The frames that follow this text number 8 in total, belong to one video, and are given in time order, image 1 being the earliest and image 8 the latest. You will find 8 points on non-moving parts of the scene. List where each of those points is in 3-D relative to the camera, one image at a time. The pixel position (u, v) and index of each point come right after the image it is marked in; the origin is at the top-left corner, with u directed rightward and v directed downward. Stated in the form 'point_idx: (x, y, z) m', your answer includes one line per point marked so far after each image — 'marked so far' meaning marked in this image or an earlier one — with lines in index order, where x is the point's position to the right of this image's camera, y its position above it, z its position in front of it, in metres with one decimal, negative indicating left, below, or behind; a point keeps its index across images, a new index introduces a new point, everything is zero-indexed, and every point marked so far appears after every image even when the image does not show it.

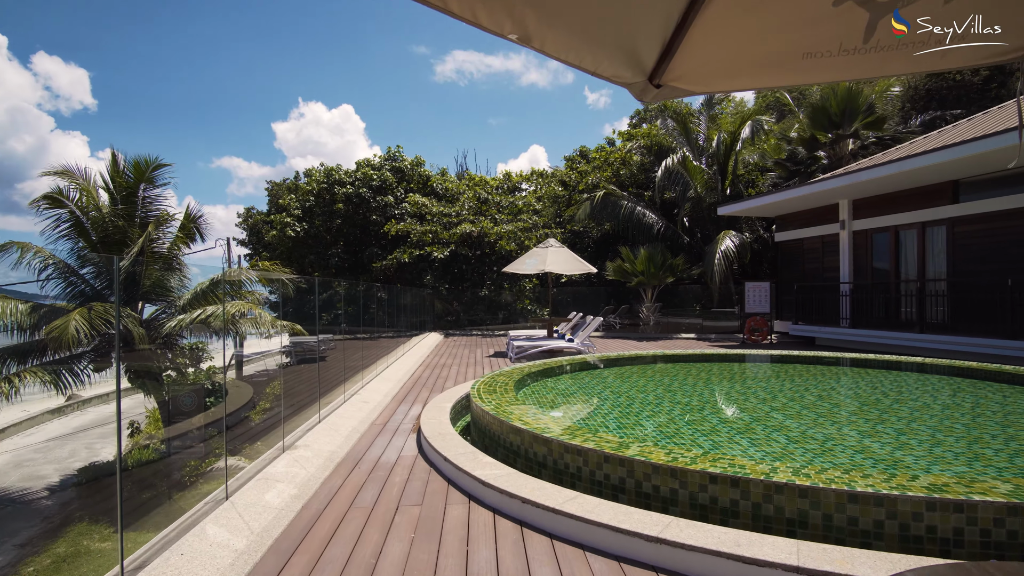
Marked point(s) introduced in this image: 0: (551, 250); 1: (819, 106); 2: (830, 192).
0: (+0.8, +0.8, +11.9) m
1: (+8.8, +5.2, +16.5) m
2: (+6.9, +2.1, +12.2) m
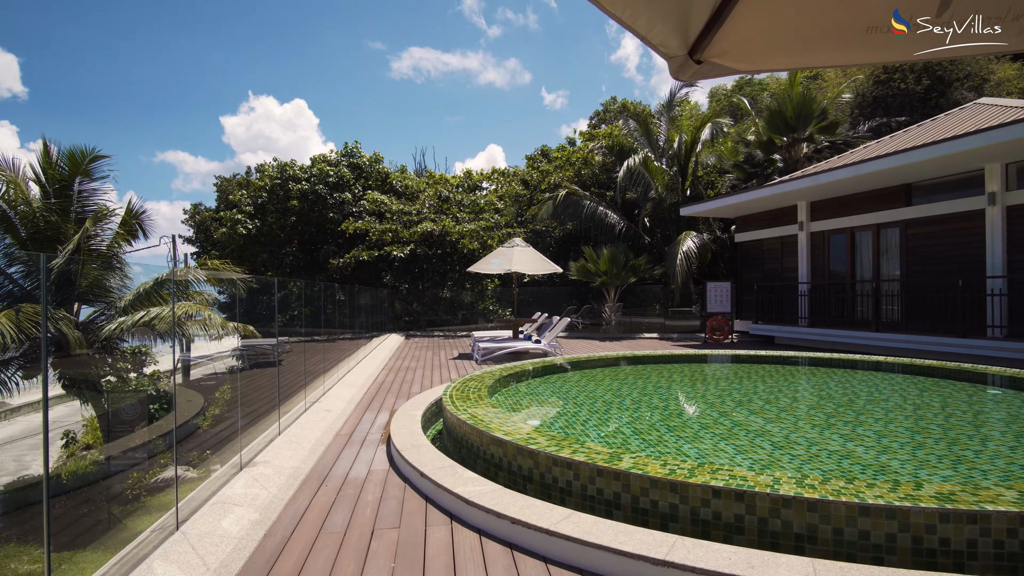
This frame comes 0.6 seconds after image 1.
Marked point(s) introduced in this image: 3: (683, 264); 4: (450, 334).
0: (+0.1, +0.8, +11.7) m
1: (+7.7, +5.2, +16.8) m
2: (+6.1, +2.1, +12.4) m
3: (+4.7, +0.7, +15.6) m
4: (-2.0, -1.5, +18.7) m
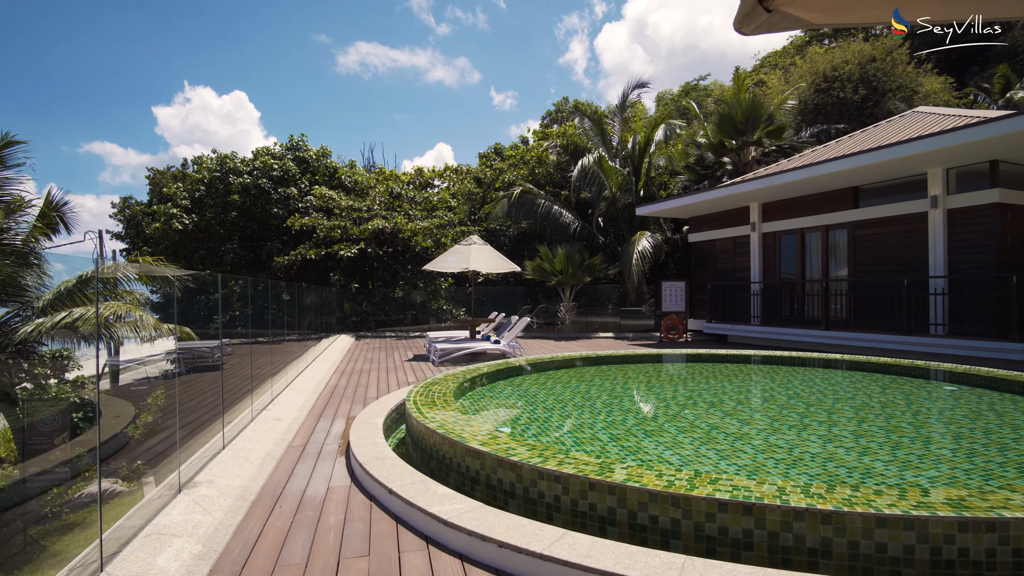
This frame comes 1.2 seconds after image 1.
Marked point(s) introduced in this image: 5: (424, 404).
0: (-0.8, +0.8, +11.4) m
1: (+6.4, +5.2, +17.2) m
2: (+5.2, +2.1, +12.6) m
3: (+3.5, +0.7, +15.7) m
4: (-3.5, -1.5, +18.2) m
5: (-0.8, -1.1, +5.3) m
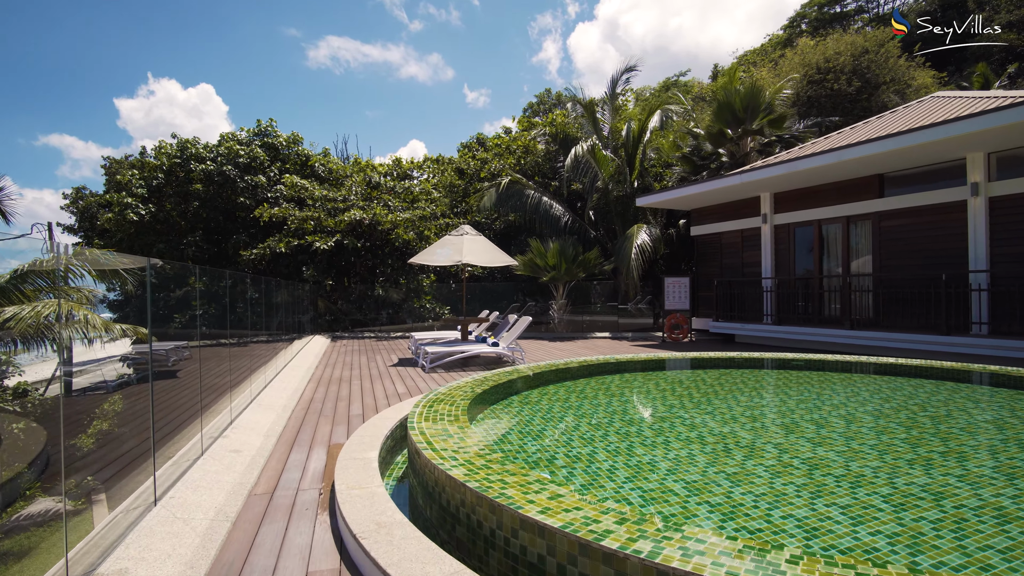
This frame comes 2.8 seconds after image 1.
0: (-0.8, +0.9, +10.2) m
1: (+6.0, +5.3, +16.3) m
2: (+5.1, +2.2, +11.7) m
3: (+3.3, +0.8, +14.7) m
4: (-3.9, -1.4, +16.9) m
5: (-0.6, -1.0, +4.1) m
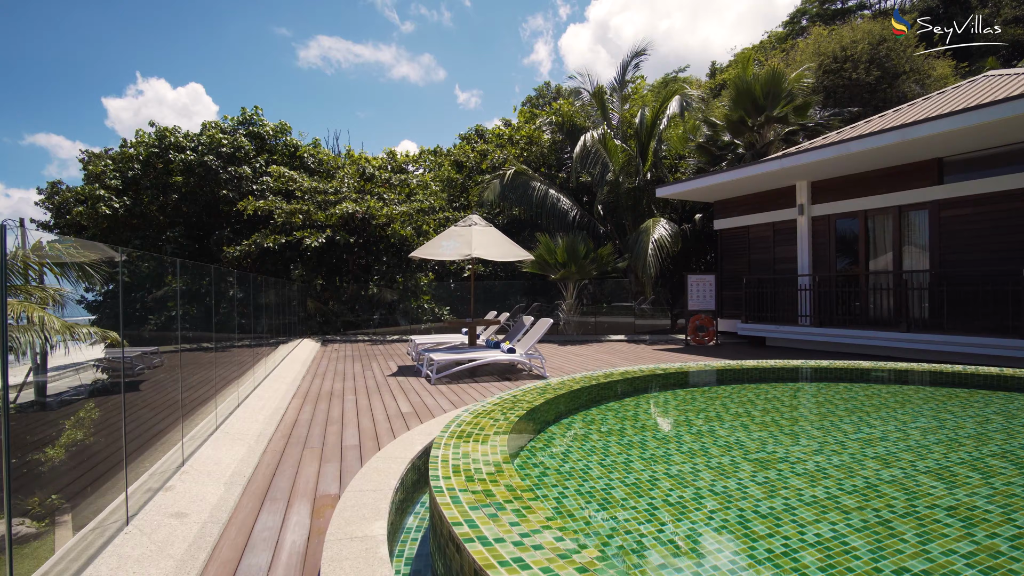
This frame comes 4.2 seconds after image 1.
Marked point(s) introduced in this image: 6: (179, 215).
0: (-0.6, +0.9, +9.0) m
1: (+6.2, +5.3, +15.2) m
2: (+5.3, +2.2, +10.6) m
3: (+3.4, +0.8, +13.5) m
4: (-3.7, -1.4, +15.6) m
5: (-0.3, -1.0, +2.9) m
6: (-10.8, +2.3, +18.4) m
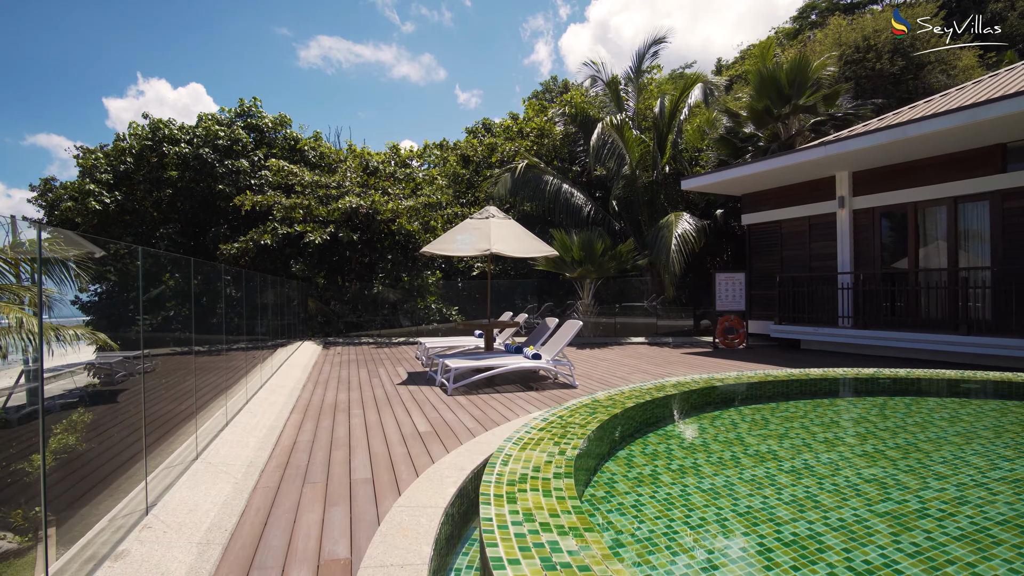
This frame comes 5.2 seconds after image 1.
0: (-0.3, +1.0, +8.1) m
1: (+6.5, +5.4, +14.3) m
2: (+5.6, +2.2, +9.7) m
3: (+3.7, +0.8, +12.7) m
4: (-3.4, -1.3, +14.8) m
5: (0.0, -0.9, +2.1) m
6: (-10.5, +2.4, +17.6) m
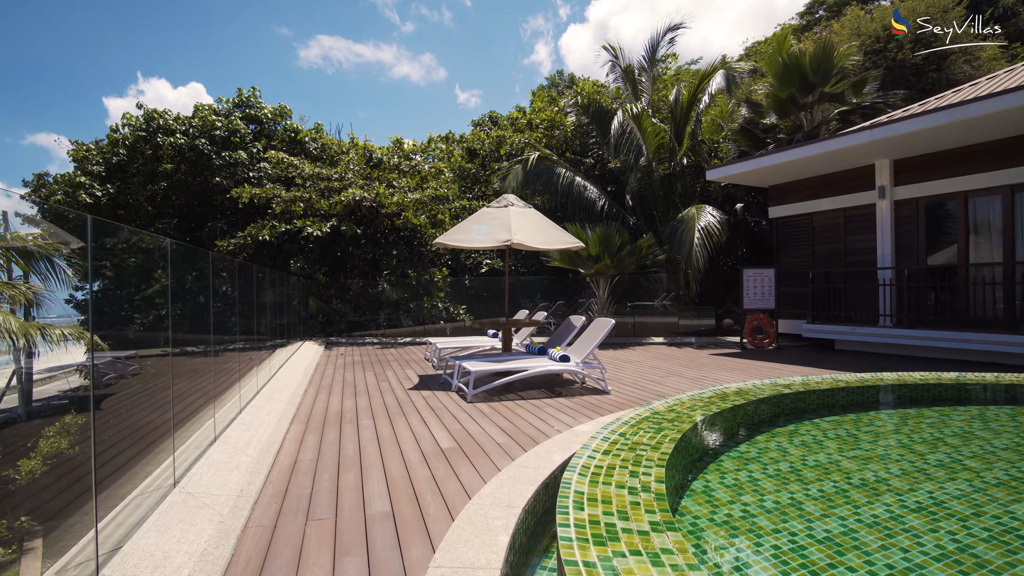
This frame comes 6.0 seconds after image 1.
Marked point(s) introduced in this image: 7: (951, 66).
0: (0.0, +1.0, +7.4) m
1: (+6.8, +5.4, +13.6) m
2: (+5.9, +2.3, +9.0) m
3: (+4.0, +0.9, +12.0) m
4: (-3.1, -1.3, +14.1) m
5: (+0.3, -0.9, +1.4) m
6: (-10.2, +2.4, +16.9) m
7: (+14.8, +7.5, +19.2) m
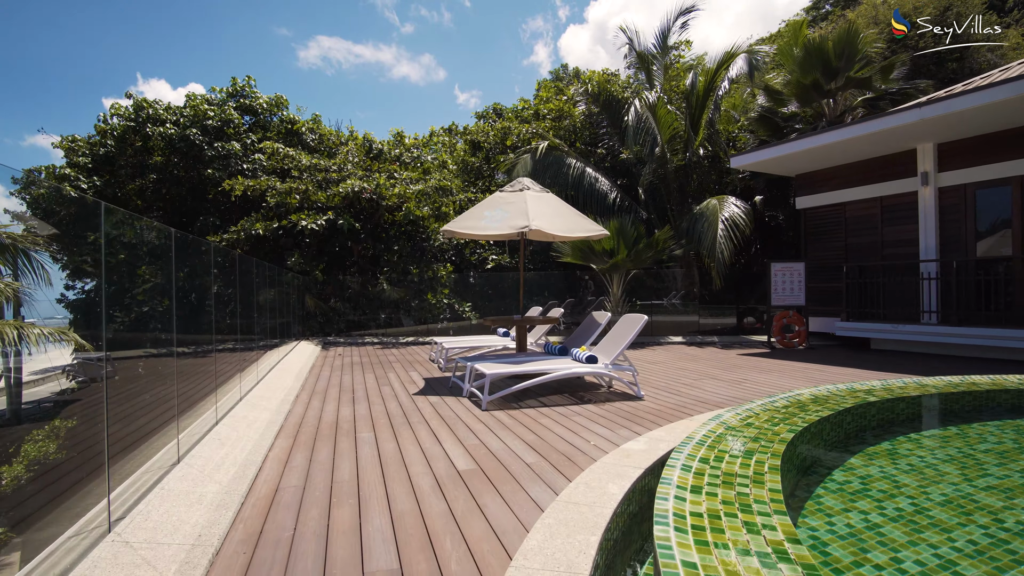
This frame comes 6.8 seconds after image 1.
0: (+0.2, +1.1, +6.7) m
1: (+6.9, +5.5, +12.9) m
2: (+6.0, +2.4, +8.3) m
3: (+4.2, +1.0, +11.3) m
4: (-2.9, -1.2, +13.3) m
5: (+0.5, -0.8, +0.6) m
6: (-10.0, +2.5, +16.1) m
7: (+15.0, +7.6, +18.5) m
